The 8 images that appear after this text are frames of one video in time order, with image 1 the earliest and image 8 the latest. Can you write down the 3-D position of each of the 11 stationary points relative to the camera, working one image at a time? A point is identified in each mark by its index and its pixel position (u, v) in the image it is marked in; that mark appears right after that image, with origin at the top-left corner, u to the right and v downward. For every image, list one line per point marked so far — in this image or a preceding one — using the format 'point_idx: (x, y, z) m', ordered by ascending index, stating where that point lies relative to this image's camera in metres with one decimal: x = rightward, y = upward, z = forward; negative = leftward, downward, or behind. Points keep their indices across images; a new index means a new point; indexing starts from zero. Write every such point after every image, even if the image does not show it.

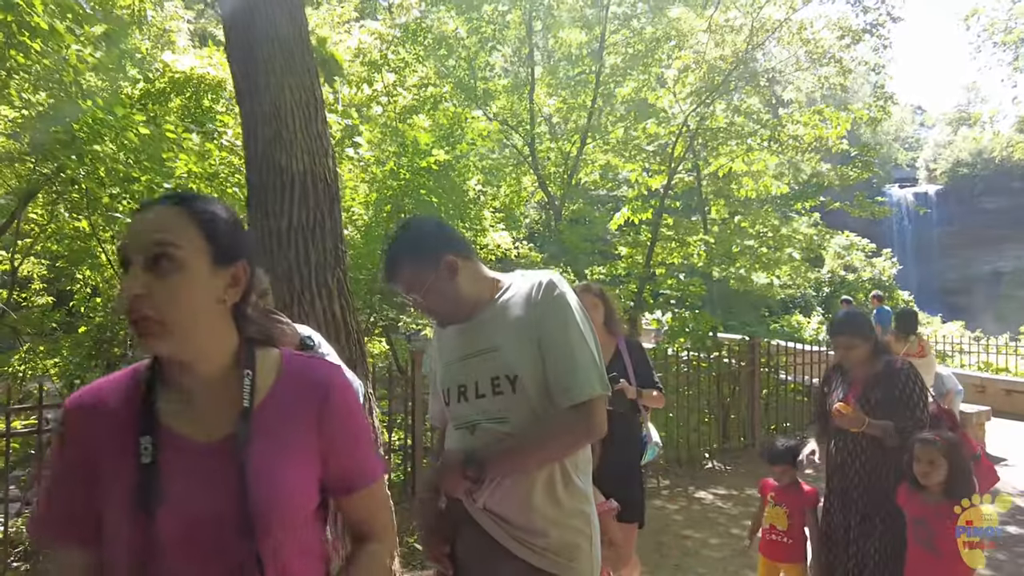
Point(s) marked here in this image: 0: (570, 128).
0: (+0.8, +2.2, +8.9) m
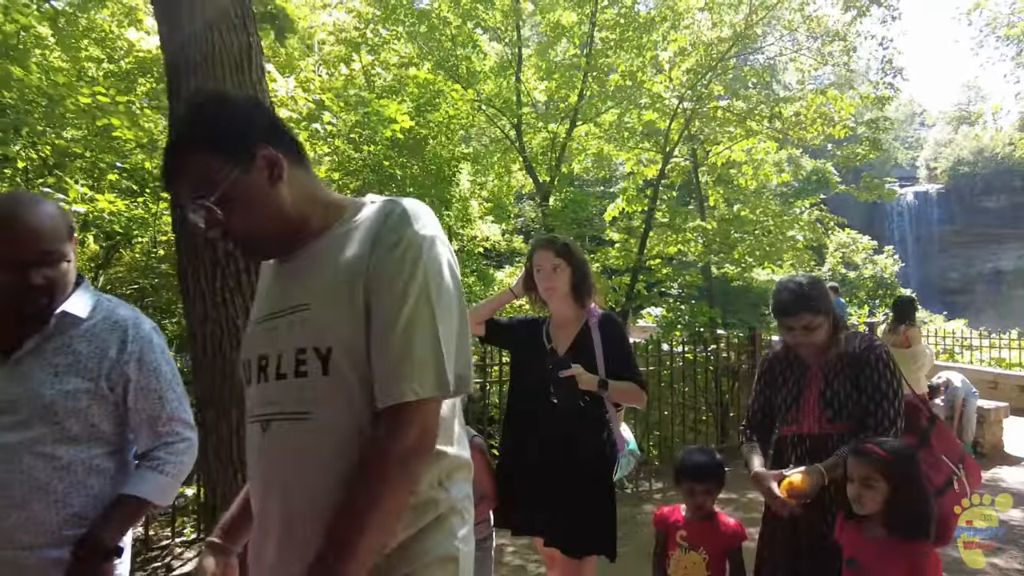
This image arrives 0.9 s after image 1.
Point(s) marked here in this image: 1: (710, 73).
0: (+0.6, +2.3, +8.4) m
1: (+2.5, +2.6, +8.3) m
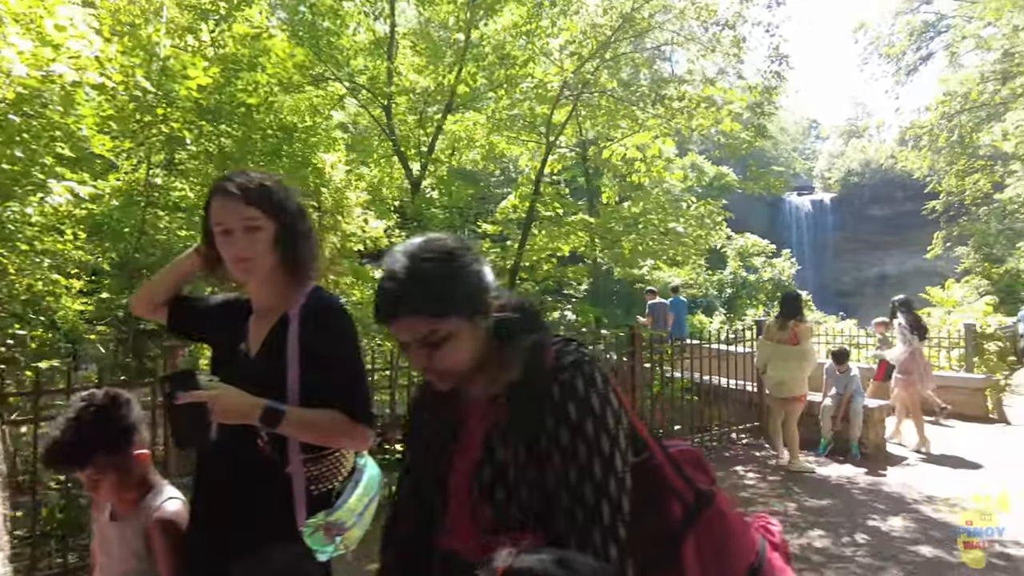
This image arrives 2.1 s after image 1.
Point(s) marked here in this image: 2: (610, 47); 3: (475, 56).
0: (-0.8, +2.3, +7.8) m
1: (+1.0, +2.7, +7.9) m
2: (+1.2, +2.8, +7.8) m
3: (-0.4, +2.7, +7.7) m
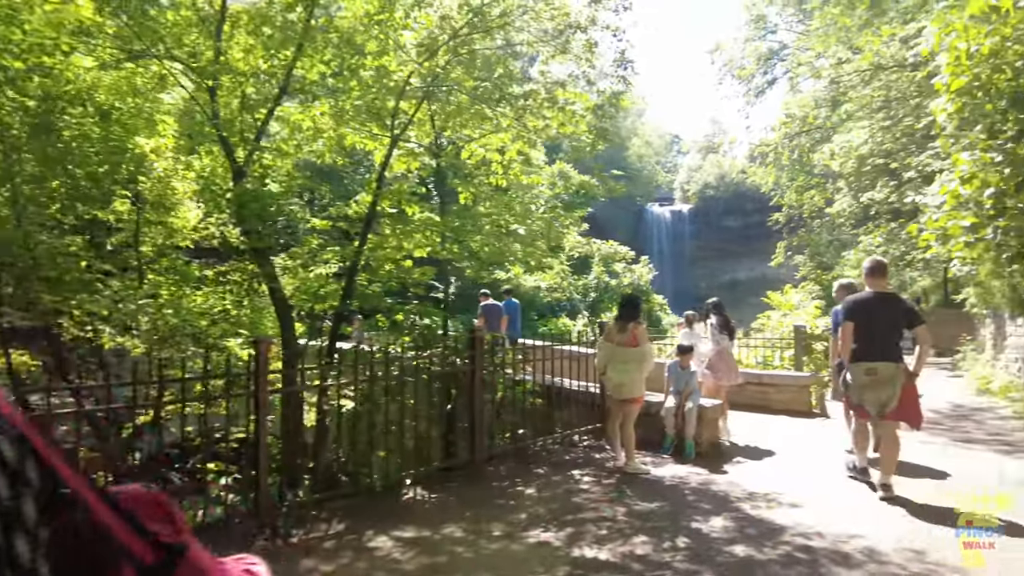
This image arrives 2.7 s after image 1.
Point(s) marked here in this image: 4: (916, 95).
0: (-2.5, +2.3, +7.2) m
1: (-0.7, +2.7, +7.6) m
2: (-0.6, +2.8, +7.6) m
3: (-2.1, +2.6, +7.2) m
4: (+10.8, +5.1, +17.9) m
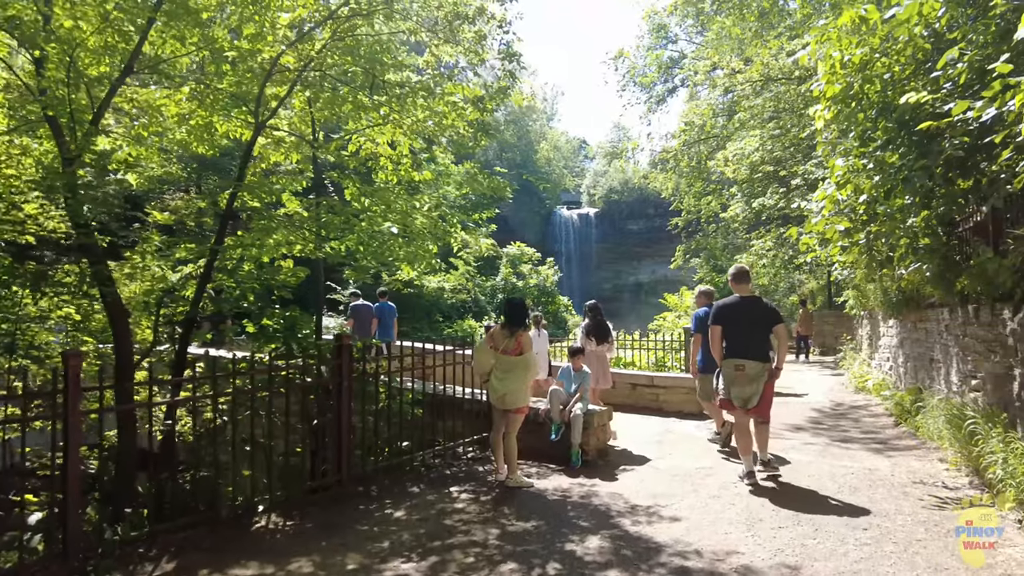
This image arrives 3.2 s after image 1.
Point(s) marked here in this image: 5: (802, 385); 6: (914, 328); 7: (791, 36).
0: (-3.7, +2.3, +6.4) m
1: (-1.9, +2.6, +7.0) m
2: (-1.8, +2.8, +7.1) m
3: (-3.3, +2.6, +6.4) m
4: (+8.1, +5.1, +18.8) m
5: (+5.5, -1.9, +12.8) m
6: (+5.1, -0.5, +8.4) m
7: (+8.2, +7.3, +19.6) m
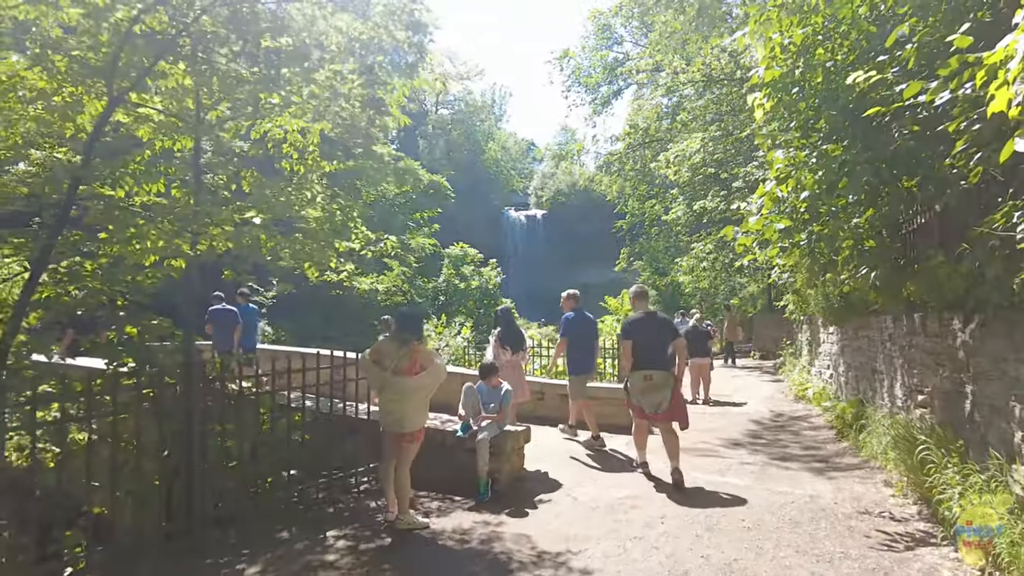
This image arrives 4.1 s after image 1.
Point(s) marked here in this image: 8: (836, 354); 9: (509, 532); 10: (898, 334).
0: (-4.5, +2.3, +5.3) m
1: (-2.8, +2.6, +6.1) m
2: (-2.6, +2.8, +6.1) m
3: (-4.0, +2.6, +5.3) m
4: (+6.4, +5.0, +18.5) m
5: (+4.2, -2.0, +12.4) m
6: (+4.1, -0.6, +8.0) m
7: (+6.4, +7.2, +19.3) m
8: (+4.6, -0.9, +9.5) m
9: (0.0, -1.6, +4.5) m
10: (+3.6, -0.4, +6.2) m
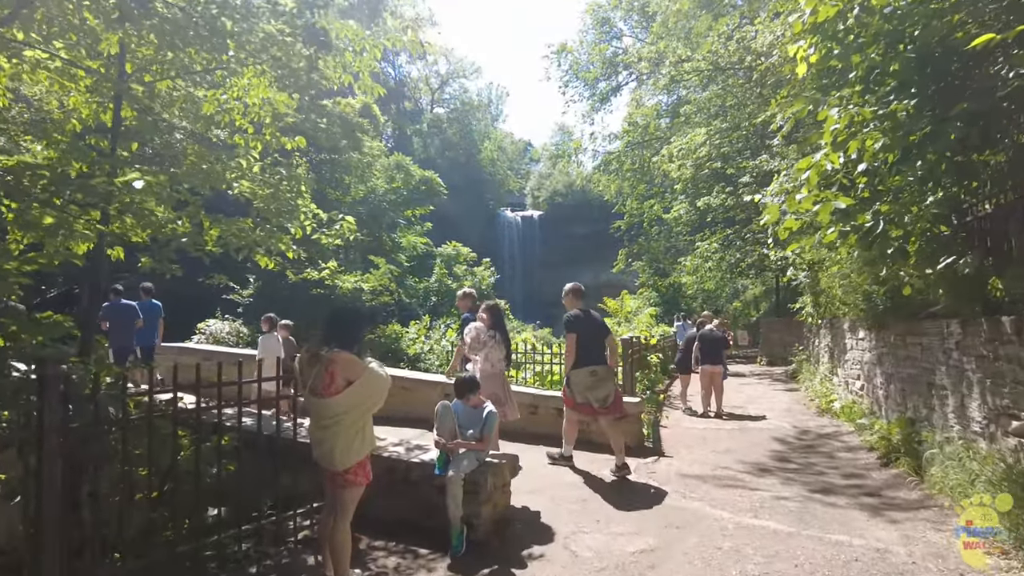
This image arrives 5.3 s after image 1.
0: (-4.6, +2.3, +4.1) m
1: (-2.9, +2.7, +4.9) m
2: (-2.7, +2.8, +4.9) m
3: (-4.1, +2.7, +4.1) m
4: (+6.3, +4.9, +17.4) m
5: (+4.1, -2.0, +11.2) m
6: (+4.0, -0.6, +6.8) m
7: (+6.2, +7.2, +18.2) m
8: (+4.5, -0.9, +8.3) m
9: (-0.1, -1.6, +3.3) m
10: (+3.5, -0.4, +5.1) m
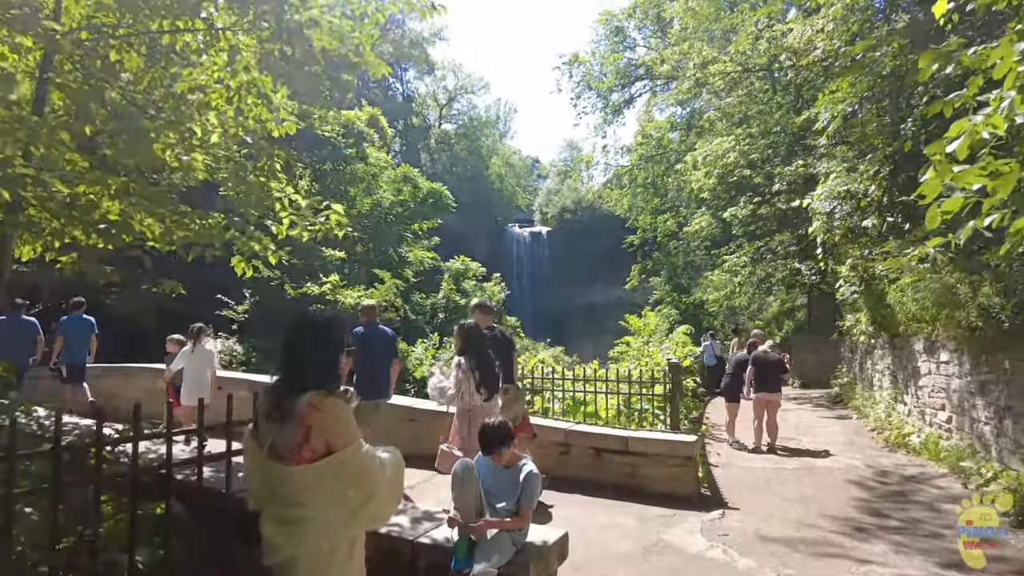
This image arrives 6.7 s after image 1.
0: (-4.3, +2.3, +2.9) m
1: (-2.6, +2.6, +3.7) m
2: (-2.5, +2.8, +3.7) m
3: (-3.9, +2.7, +3.0) m
4: (+6.6, +4.5, +16.2) m
5: (+4.4, -2.2, +9.8) m
6: (+4.2, -0.7, +5.5) m
7: (+6.6, +6.7, +17.1) m
8: (+4.7, -1.1, +7.0) m
9: (+0.1, -1.6, +1.9) m
10: (+3.7, -0.5, +3.7) m
